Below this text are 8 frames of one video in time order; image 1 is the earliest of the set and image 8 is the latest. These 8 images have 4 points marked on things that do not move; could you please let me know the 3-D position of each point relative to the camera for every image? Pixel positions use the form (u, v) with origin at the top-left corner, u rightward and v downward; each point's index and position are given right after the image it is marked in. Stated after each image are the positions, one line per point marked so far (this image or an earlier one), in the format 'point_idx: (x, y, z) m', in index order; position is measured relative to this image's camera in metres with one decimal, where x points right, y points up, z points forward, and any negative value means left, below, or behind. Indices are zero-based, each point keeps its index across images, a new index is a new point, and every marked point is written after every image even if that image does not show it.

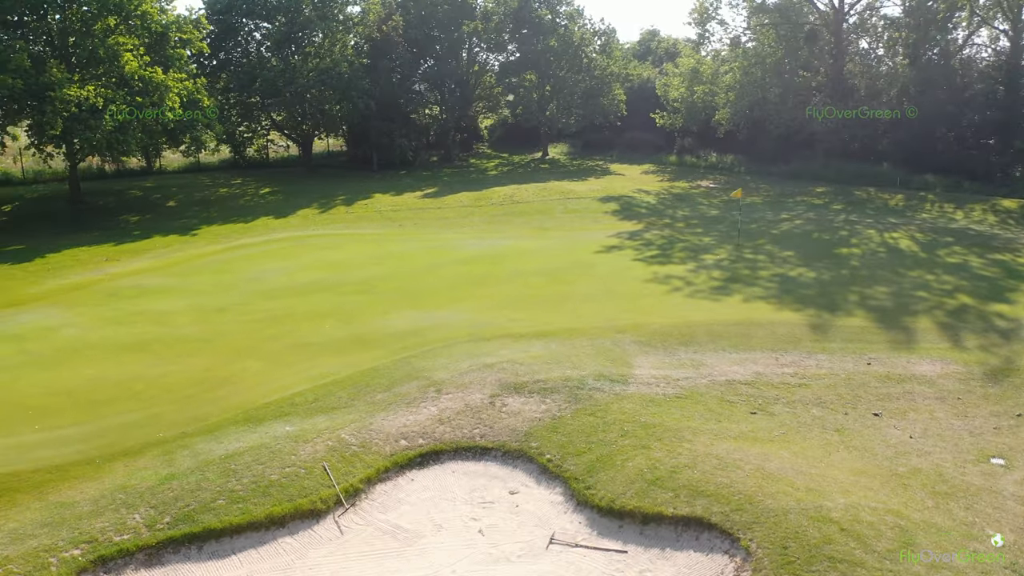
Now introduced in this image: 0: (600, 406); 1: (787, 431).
0: (+1.0, -1.4, +9.6) m
1: (+3.1, -1.6, +9.4) m
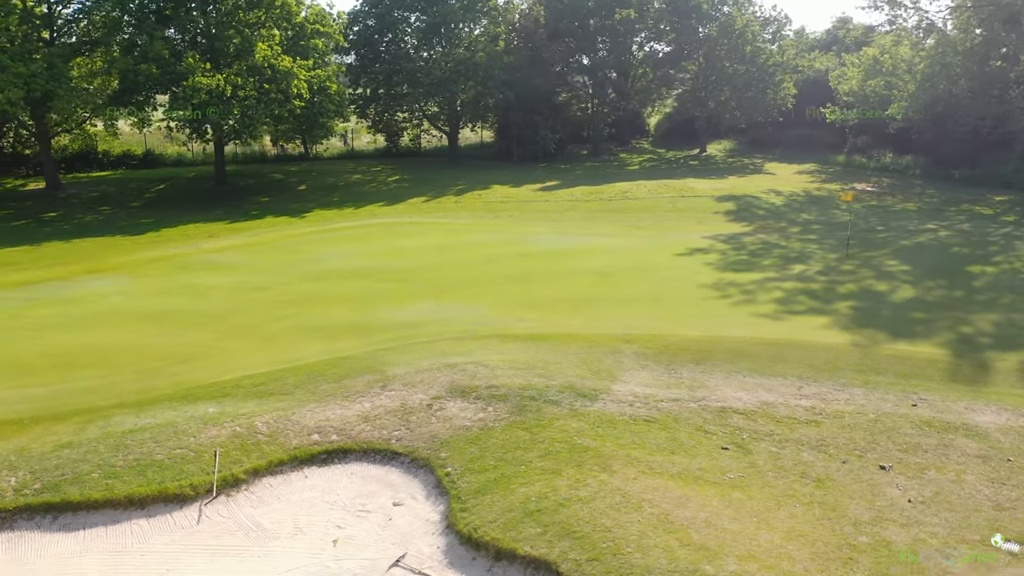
0: (+0.3, -1.4, +8.6) m
1: (+2.2, -1.8, +7.9) m
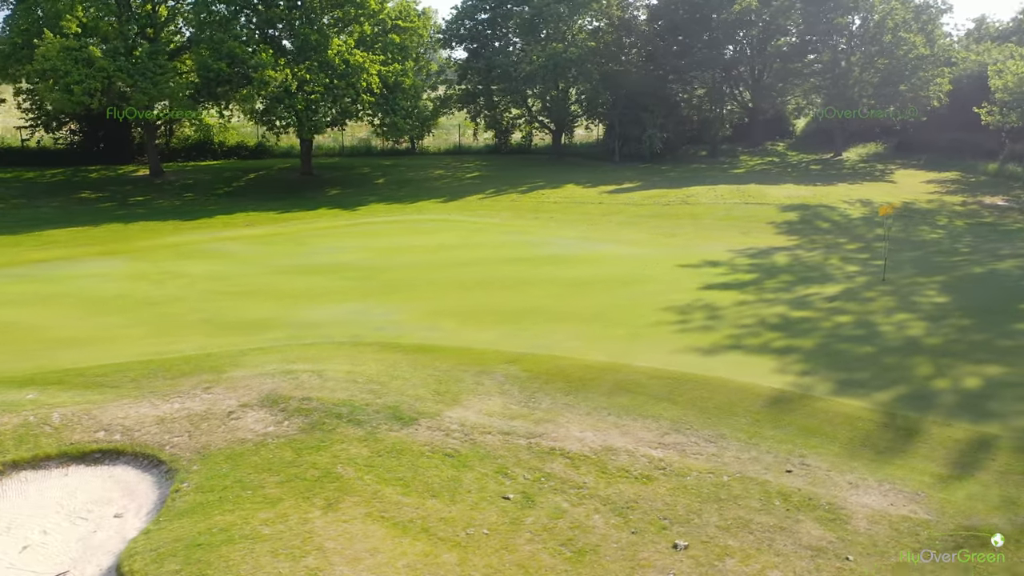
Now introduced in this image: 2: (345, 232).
0: (-1.8, -1.5, +7.9) m
1: (-0.1, -2.0, +6.7) m
2: (-3.8, +1.3, +18.1) m
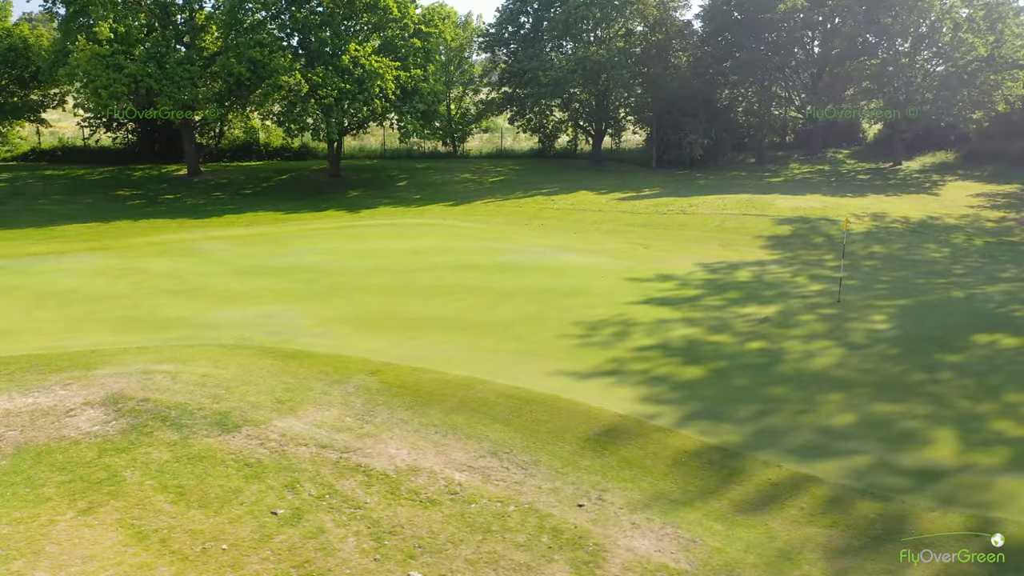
0: (-3.6, -1.5, +8.0) m
1: (-2.2, -2.0, +6.5) m
2: (-4.1, +1.2, +18.4) m
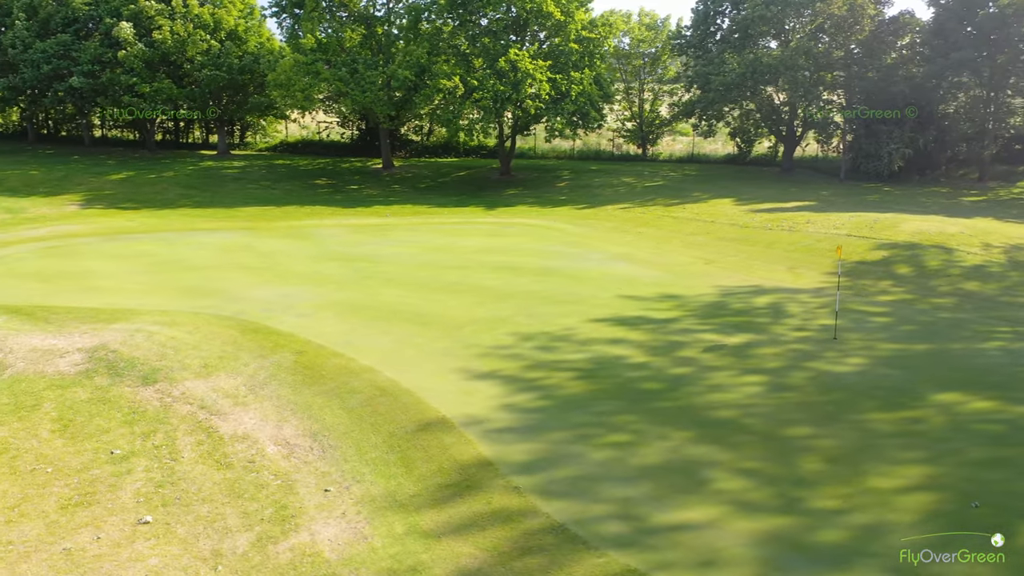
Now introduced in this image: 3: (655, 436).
0: (-5.3, -1.2, +10.0) m
1: (-4.5, -1.8, +8.1) m
2: (-1.8, +1.5, +19.8) m
3: (+1.4, -1.5, +8.2) m
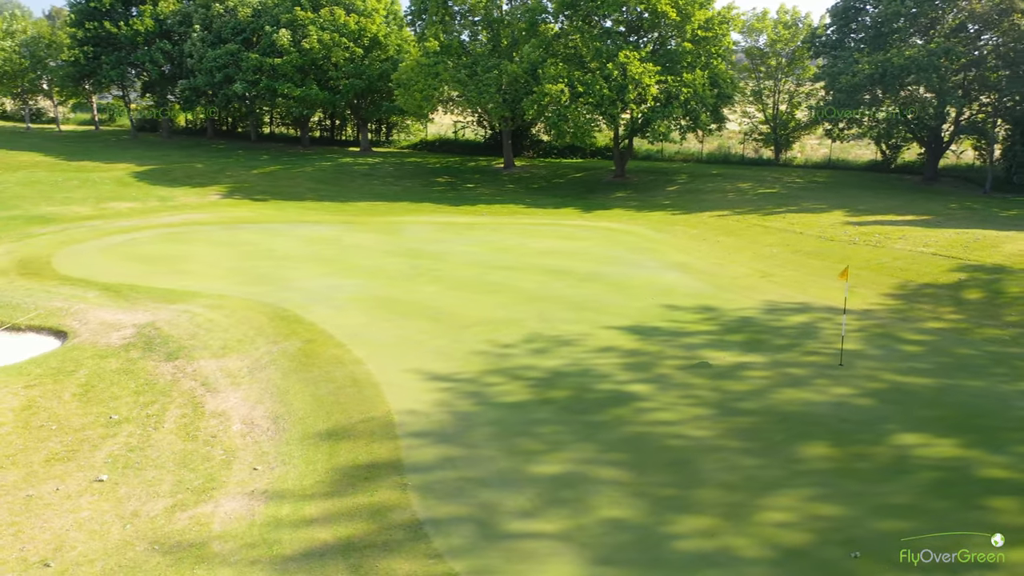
0: (-5.5, -0.9, +11.4) m
1: (-5.1, -1.6, +9.4) m
2: (+0.2, +1.5, +20.2) m
3: (+0.6, -1.6, +8.1) m
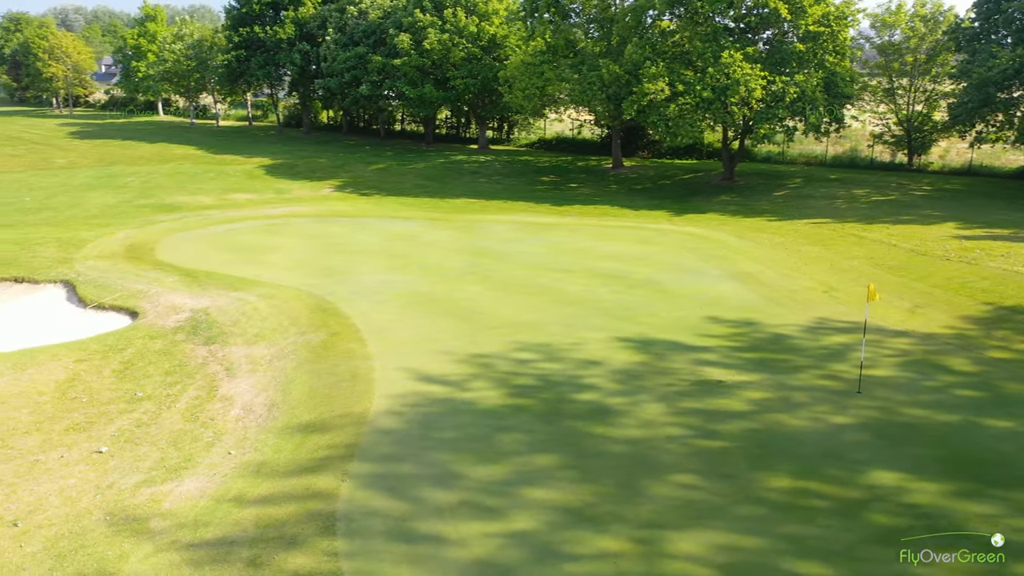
0: (-5.2, -0.7, +12.3) m
1: (-5.3, -1.4, +10.3) m
2: (+2.2, +1.4, +19.9) m
3: (+0.2, -1.6, +7.9) m
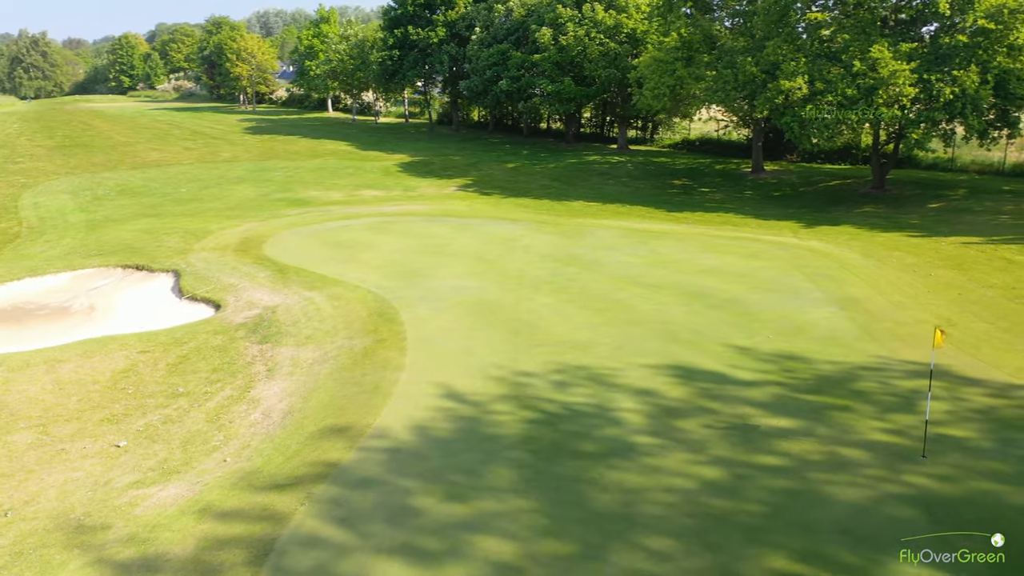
0: (-4.4, -0.7, +12.6) m
1: (-4.9, -1.4, +10.6) m
2: (+4.5, +1.1, +18.4) m
3: (-0.1, -1.9, +7.2) m
